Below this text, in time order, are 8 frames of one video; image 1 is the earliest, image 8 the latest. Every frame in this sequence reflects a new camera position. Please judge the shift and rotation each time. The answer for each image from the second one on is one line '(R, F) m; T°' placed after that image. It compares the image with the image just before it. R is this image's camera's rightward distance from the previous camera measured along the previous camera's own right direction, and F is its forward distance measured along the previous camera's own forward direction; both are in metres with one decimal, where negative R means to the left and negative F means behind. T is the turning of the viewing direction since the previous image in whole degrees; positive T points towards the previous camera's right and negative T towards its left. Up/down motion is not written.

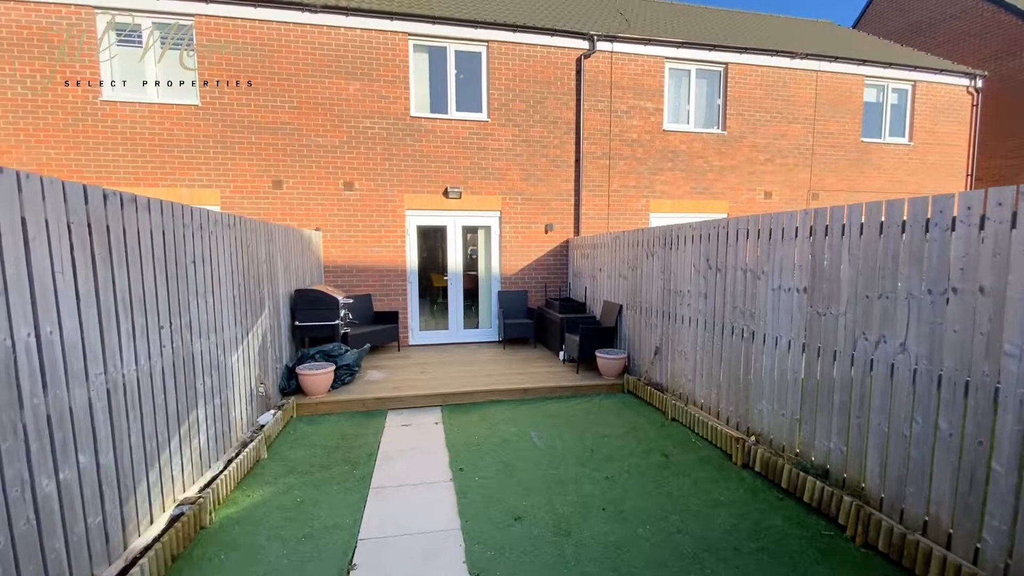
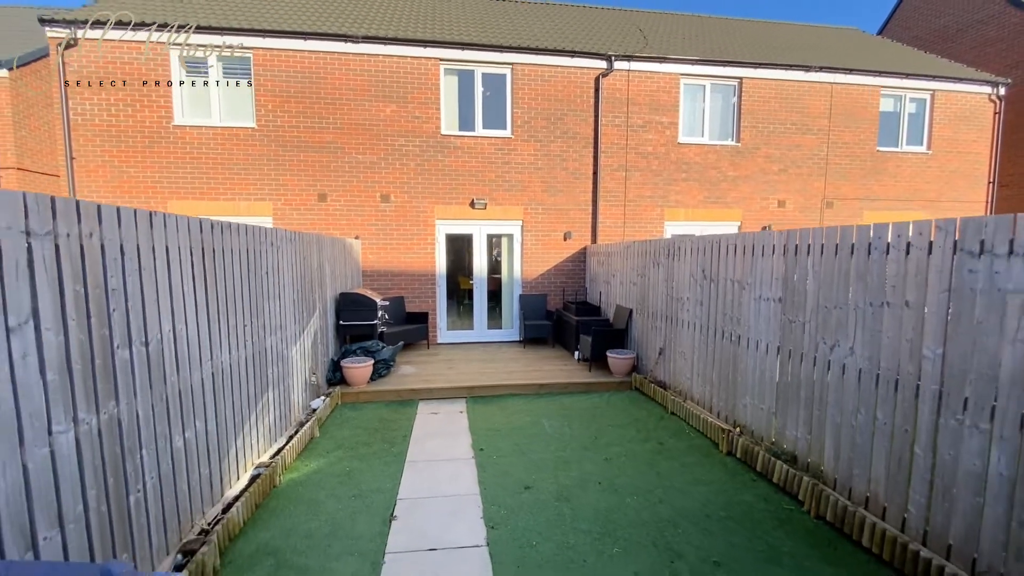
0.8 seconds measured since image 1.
(+0.1, -0.6) m; -3°
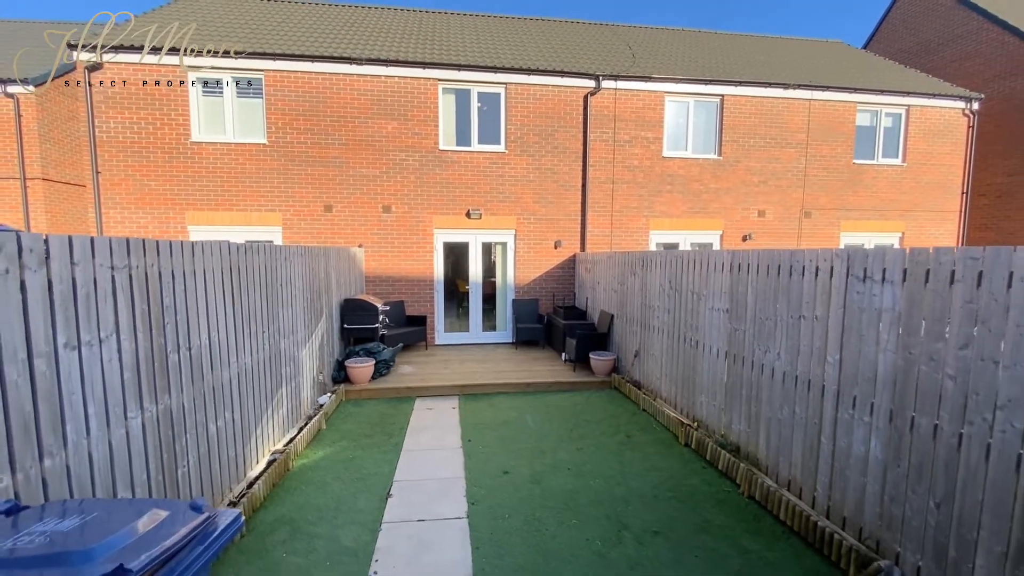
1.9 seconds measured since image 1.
(+0.2, -0.6) m; 0°
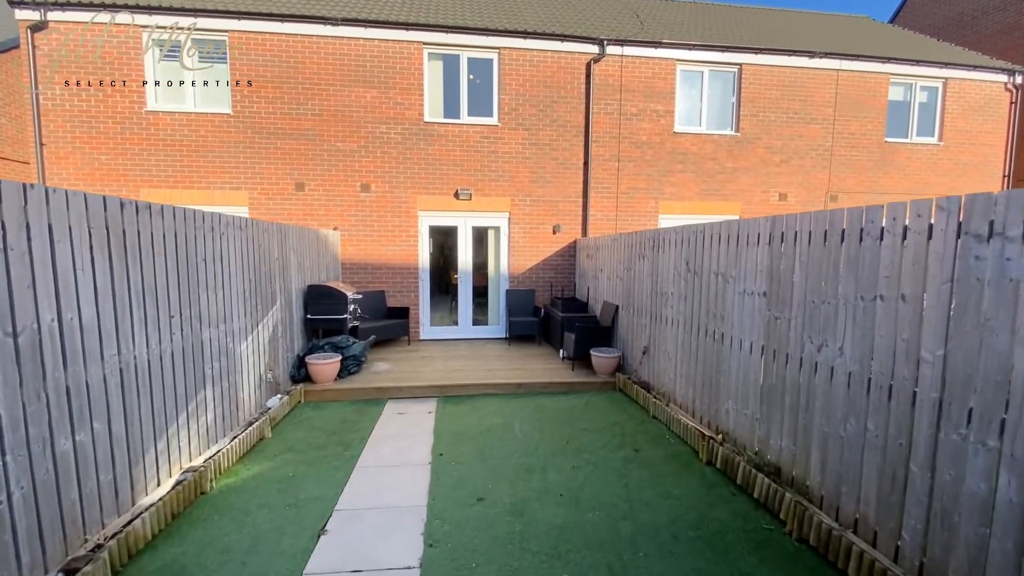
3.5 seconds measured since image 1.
(+0.2, +0.9) m; 0°
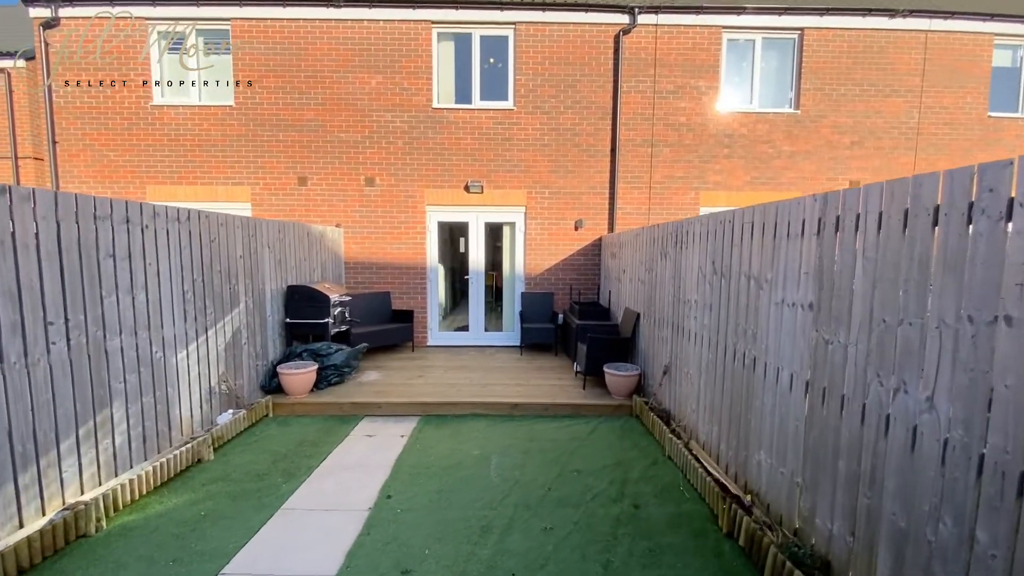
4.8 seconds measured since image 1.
(+0.6, +0.9) m; -7°
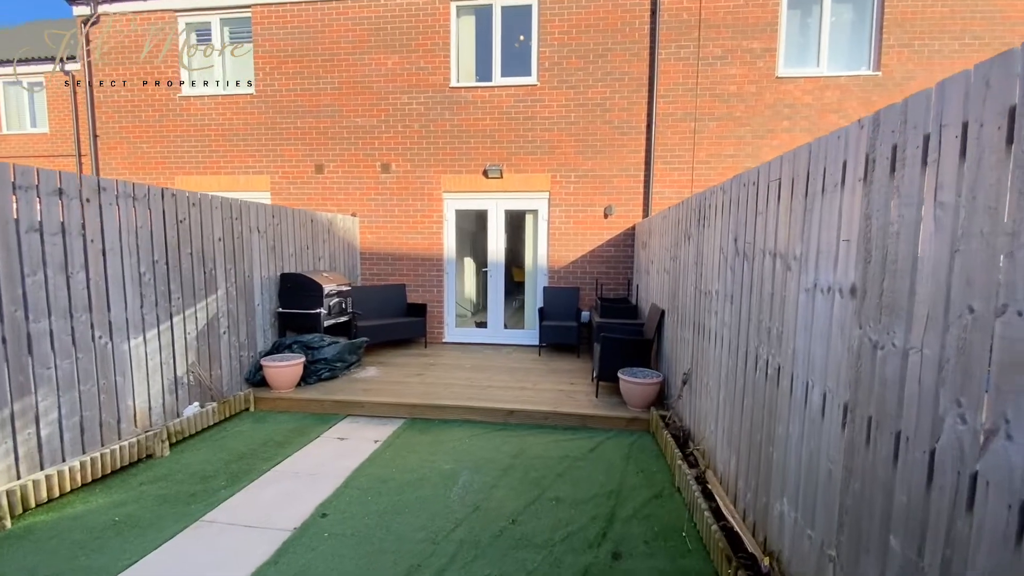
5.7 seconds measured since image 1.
(+0.6, +0.7) m; -8°
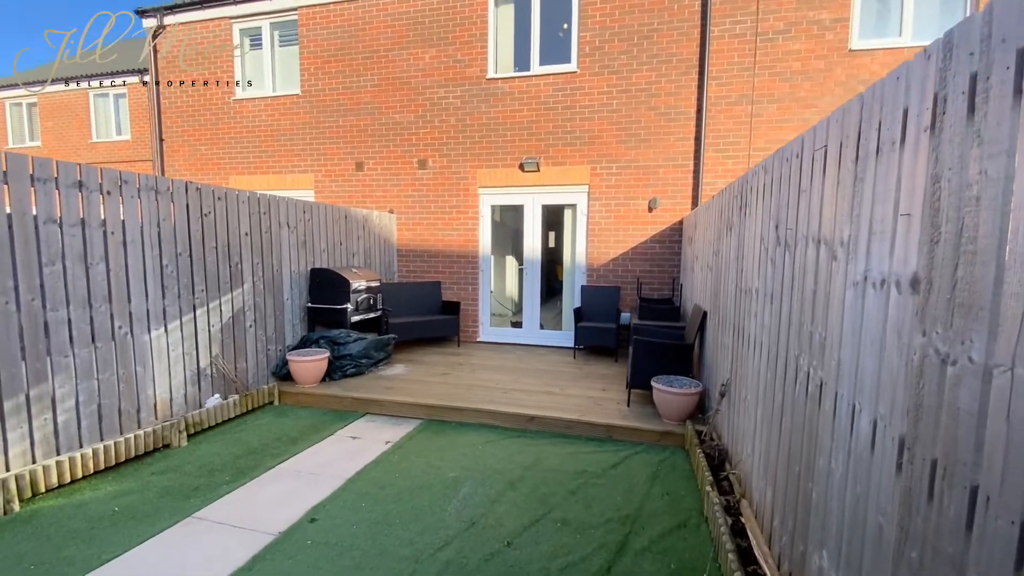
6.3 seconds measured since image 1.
(+0.3, +0.3) m; -7°
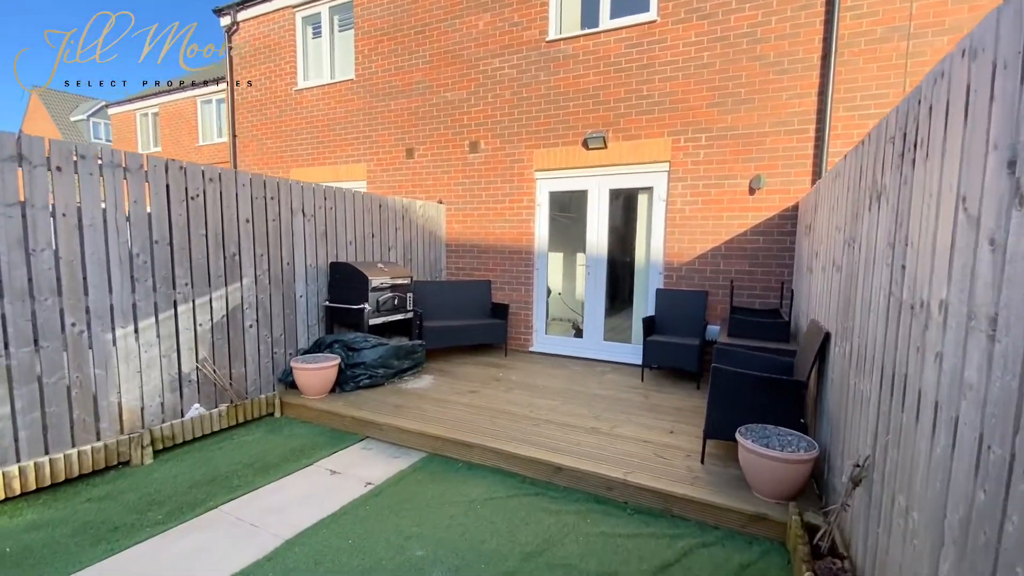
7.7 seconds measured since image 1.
(+0.4, +1.0) m; -12°
